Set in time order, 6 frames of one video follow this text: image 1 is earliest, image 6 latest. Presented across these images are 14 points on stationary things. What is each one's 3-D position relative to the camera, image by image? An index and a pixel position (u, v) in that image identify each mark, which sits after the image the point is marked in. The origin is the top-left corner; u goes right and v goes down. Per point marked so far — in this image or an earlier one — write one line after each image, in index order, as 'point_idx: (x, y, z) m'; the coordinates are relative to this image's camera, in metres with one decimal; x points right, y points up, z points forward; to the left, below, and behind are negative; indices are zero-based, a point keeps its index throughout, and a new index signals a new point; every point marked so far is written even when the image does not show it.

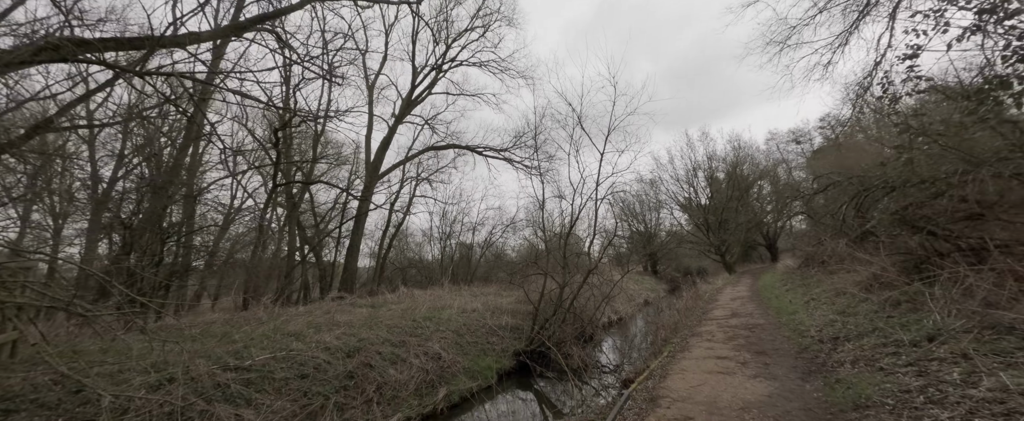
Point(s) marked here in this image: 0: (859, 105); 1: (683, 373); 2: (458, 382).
0: (+10.7, +3.2, +11.5) m
1: (+2.7, -2.6, +6.0) m
2: (-1.3, -4.0, +8.8) m
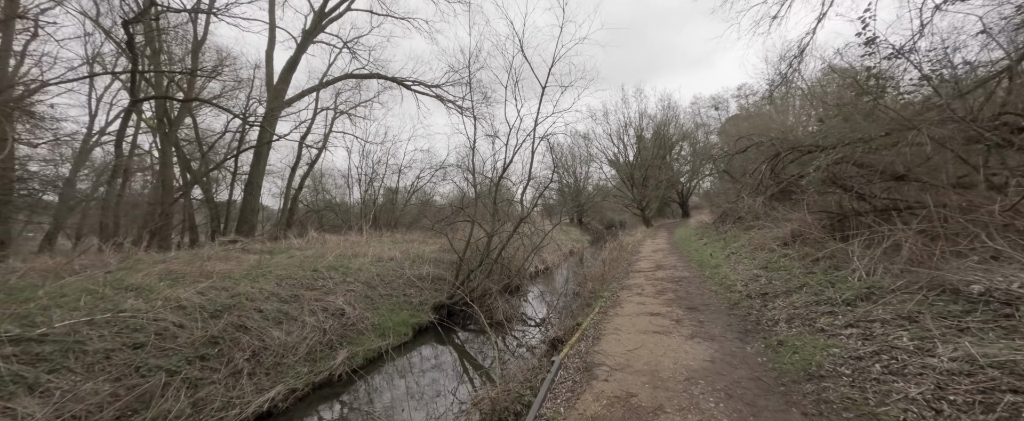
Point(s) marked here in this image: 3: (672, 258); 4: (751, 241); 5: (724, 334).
0: (+8.7, +4.5, +11.5) m
1: (+1.5, -1.8, +5.4) m
2: (-3.0, -2.7, +7.6) m
3: (+5.3, -1.6, +12.6) m
4: (+6.6, -0.8, +10.2) m
5: (+2.9, -1.7, +5.1) m
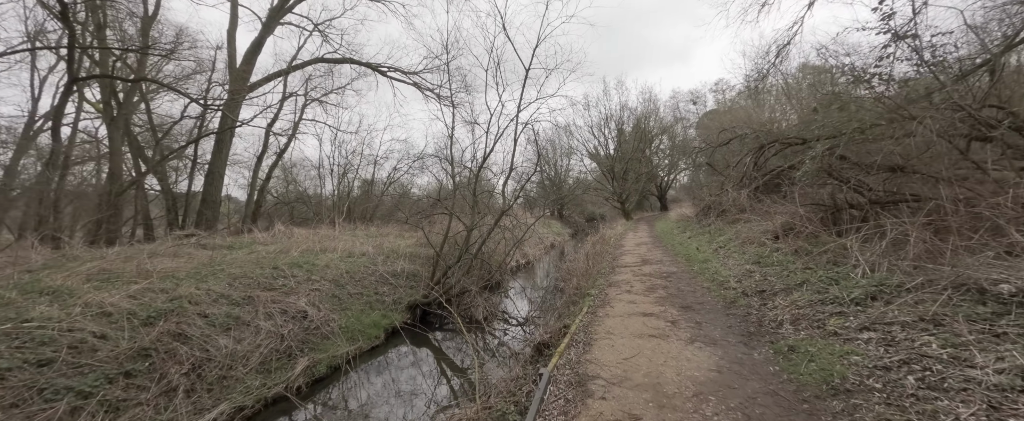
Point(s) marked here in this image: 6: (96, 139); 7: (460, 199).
0: (+8.1, +4.7, +11.2) m
1: (+1.3, -1.7, +4.9) m
2: (-3.3, -2.5, +6.9) m
3: (+4.7, -1.3, +12.2) m
4: (+6.1, -0.6, +10.0) m
5: (+2.6, -1.6, +4.6) m
6: (-14.9, +2.5, +13.4) m
7: (-1.7, +0.2, +10.8) m
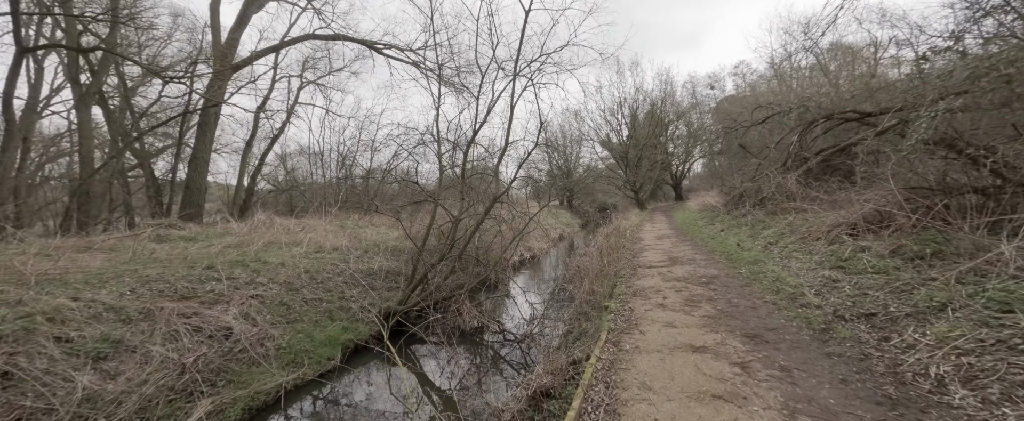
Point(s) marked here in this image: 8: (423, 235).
0: (+8.1, +5.0, +9.0) m
1: (+1.1, -1.5, +3.0) m
2: (-3.5, -2.3, +5.1) m
3: (+4.7, -1.0, +10.3) m
4: (+6.0, -0.4, +7.9) m
5: (+2.4, -1.4, +2.7) m
6: (-14.8, +3.0, +11.8) m
7: (-1.7, +0.5, +8.9) m
8: (-2.0, -0.6, +8.6) m
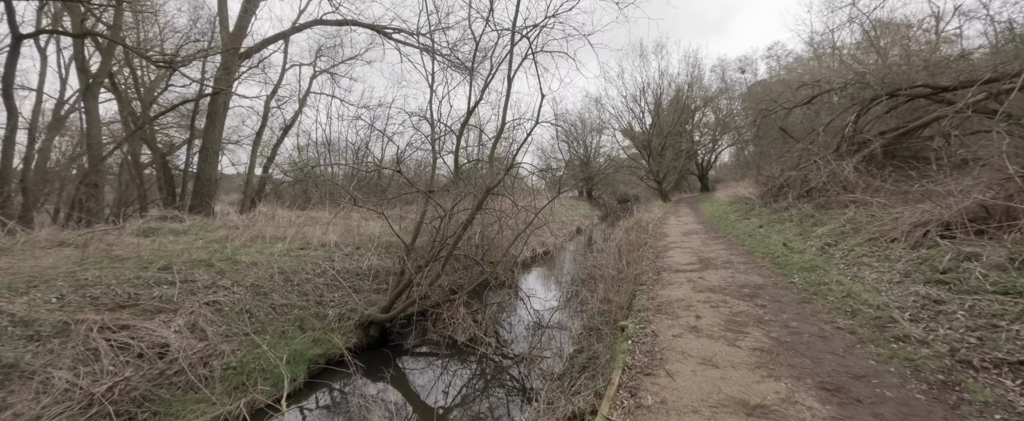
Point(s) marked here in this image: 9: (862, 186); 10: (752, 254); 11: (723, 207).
0: (+8.2, +5.1, +7.3) m
1: (+0.9, -1.5, +1.9) m
2: (-3.6, -2.2, +4.2) m
3: (+4.8, -0.8, +8.9) m
4: (+6.0, -0.3, +6.5) m
5: (+2.2, -1.4, +1.5) m
6: (-14.6, +3.2, +11.4) m
7: (-1.6, +0.7, +7.8) m
8: (-2.0, -0.4, +7.6) m
9: (+7.6, +0.5, +8.2) m
10: (+4.7, -0.9, +7.3) m
11: (+10.0, +0.2, +17.6) m
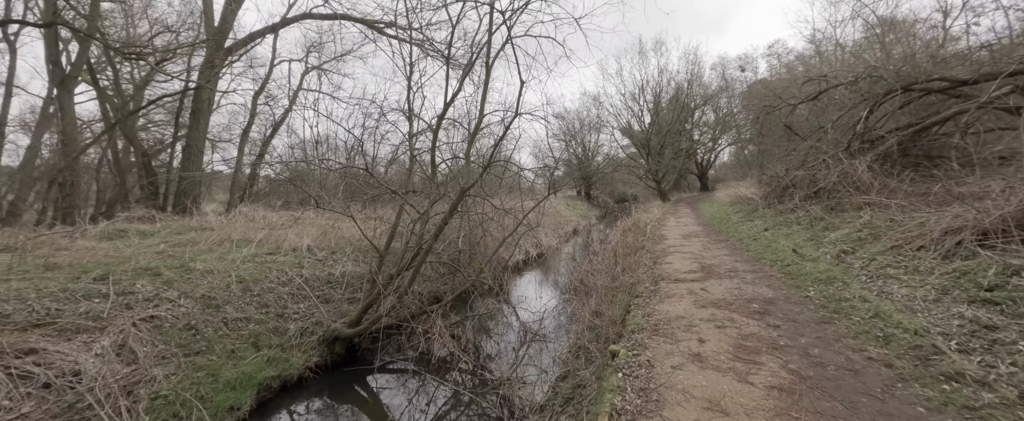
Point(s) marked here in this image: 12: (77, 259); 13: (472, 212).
0: (+7.9, +5.0, +6.7) m
1: (+0.6, -1.6, +1.2) m
2: (-3.9, -2.3, +3.6) m
3: (+4.6, -0.9, +8.3) m
4: (+5.7, -0.3, +5.9) m
5: (+1.9, -1.5, +0.9) m
6: (-14.8, +3.2, +10.7) m
7: (-1.9, +0.6, +7.2) m
8: (-2.3, -0.5, +6.9) m
9: (+7.4, +0.5, +7.5) m
10: (+4.4, -0.9, +6.7) m
11: (+9.7, +0.1, +17.0) m
12: (-7.3, -0.8, +6.3) m
13: (-0.6, 0.0, +7.6) m
